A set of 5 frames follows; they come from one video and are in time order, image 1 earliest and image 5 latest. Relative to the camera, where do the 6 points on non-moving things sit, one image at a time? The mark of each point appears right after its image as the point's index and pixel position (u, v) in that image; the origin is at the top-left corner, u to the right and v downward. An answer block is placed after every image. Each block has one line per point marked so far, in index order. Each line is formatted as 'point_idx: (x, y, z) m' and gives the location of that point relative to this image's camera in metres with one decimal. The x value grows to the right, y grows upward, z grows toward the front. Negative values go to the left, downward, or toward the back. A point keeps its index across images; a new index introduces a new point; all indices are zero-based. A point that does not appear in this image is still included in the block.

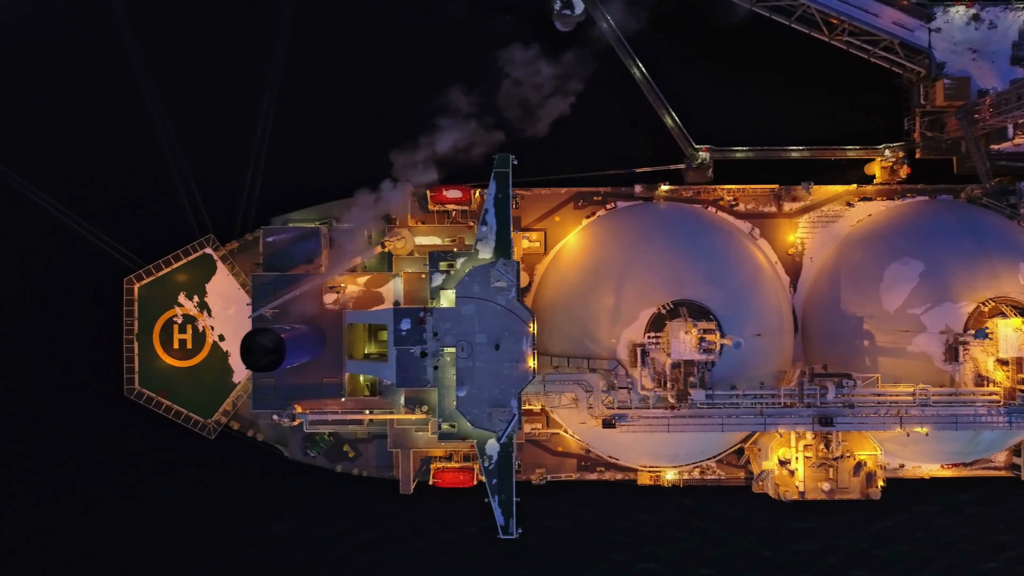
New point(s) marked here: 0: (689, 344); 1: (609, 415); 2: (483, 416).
0: (+5.4, -1.7, +17.5) m
1: (+3.1, -4.1, +18.3) m
2: (-0.8, -3.9, +17.1) m
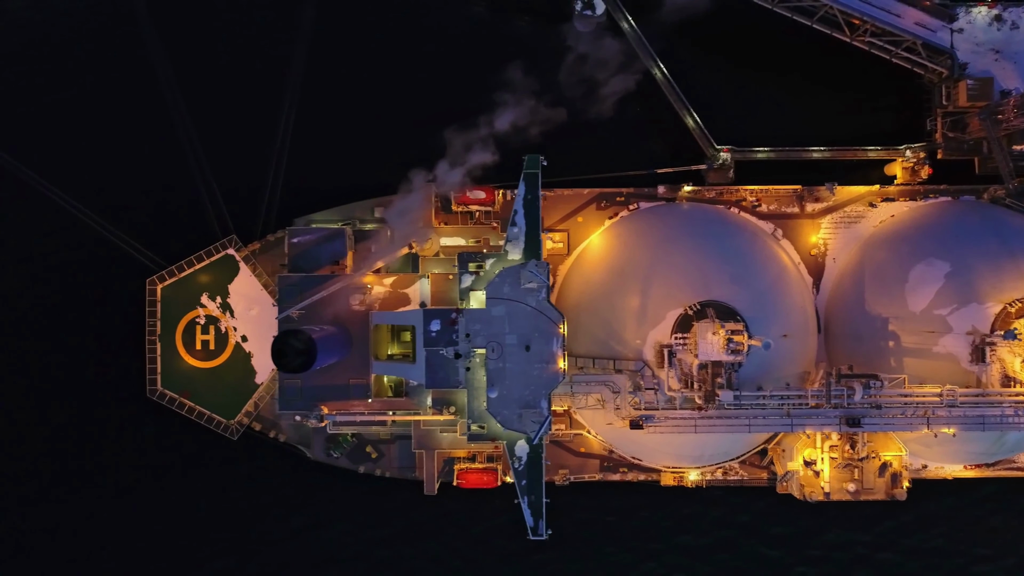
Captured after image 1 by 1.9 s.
0: (+6.3, -1.8, +17.5) m
1: (+4.0, -4.1, +18.3) m
2: (+0.1, -3.9, +17.1) m
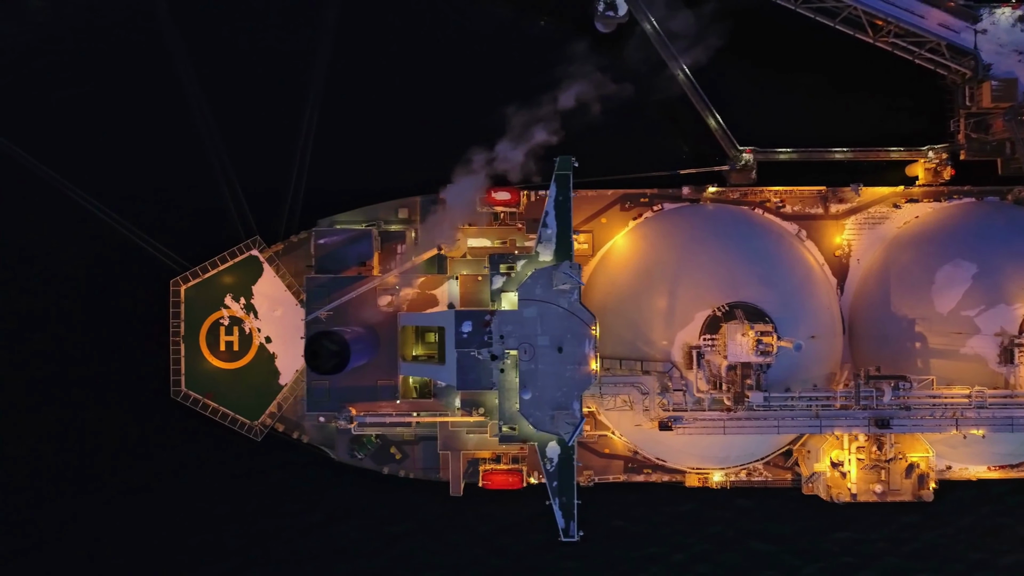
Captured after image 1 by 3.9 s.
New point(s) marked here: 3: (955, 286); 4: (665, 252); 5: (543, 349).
0: (+7.3, -1.8, +17.5) m
1: (+5.0, -4.2, +18.3) m
2: (+1.0, -4.0, +17.1) m
3: (+15.2, +0.1, +19.4) m
4: (+5.4, +1.3, +19.7) m
5: (+1.0, -1.9, +17.2) m
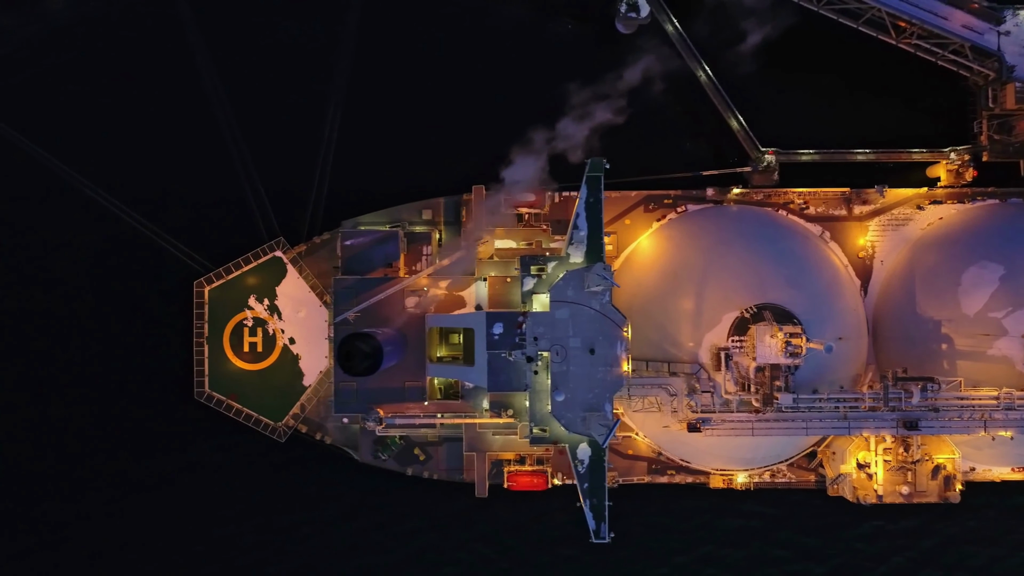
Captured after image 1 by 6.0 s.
0: (+8.2, -1.9, +17.5) m
1: (+5.9, -4.2, +18.3) m
2: (+2.0, -4.0, +17.1) m
3: (+16.1, 0.0, +19.4) m
4: (+6.3, +1.2, +19.7) m
5: (+1.9, -1.9, +17.2) m
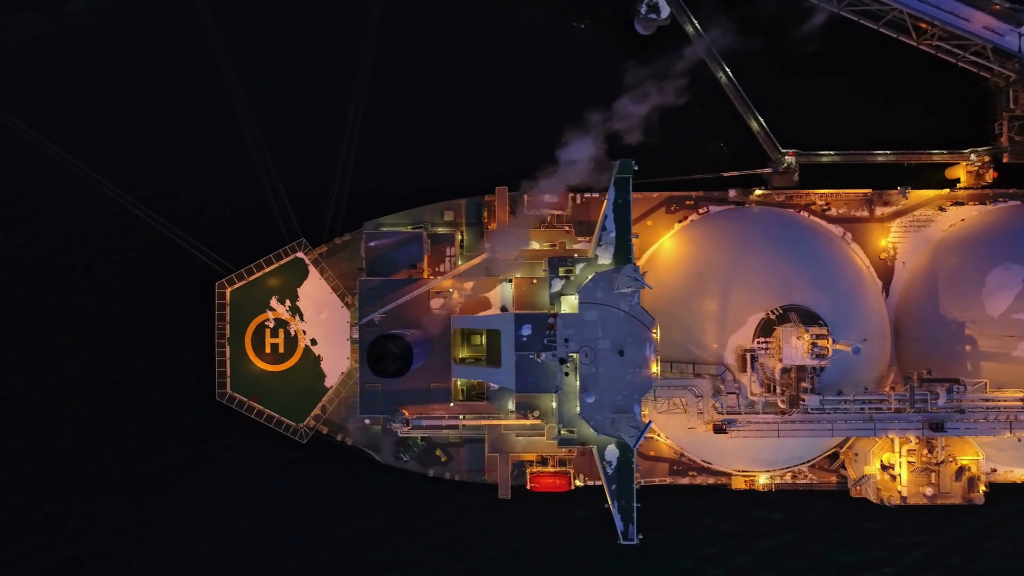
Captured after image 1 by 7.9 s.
0: (+9.0, -1.9, +17.5) m
1: (+6.7, -4.3, +18.3) m
2: (+2.8, -4.1, +17.1) m
3: (+17.0, 0.0, +19.4) m
4: (+7.1, +1.2, +19.8) m
5: (+2.7, -1.9, +17.2) m
